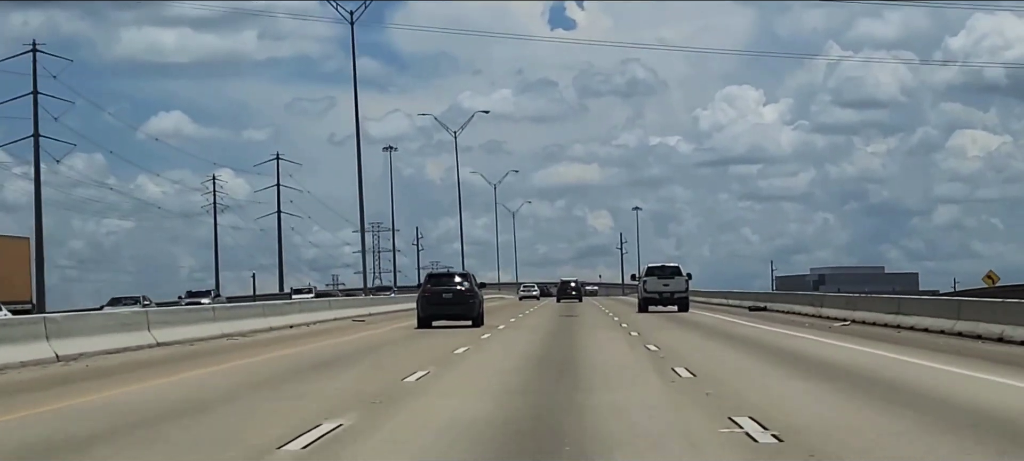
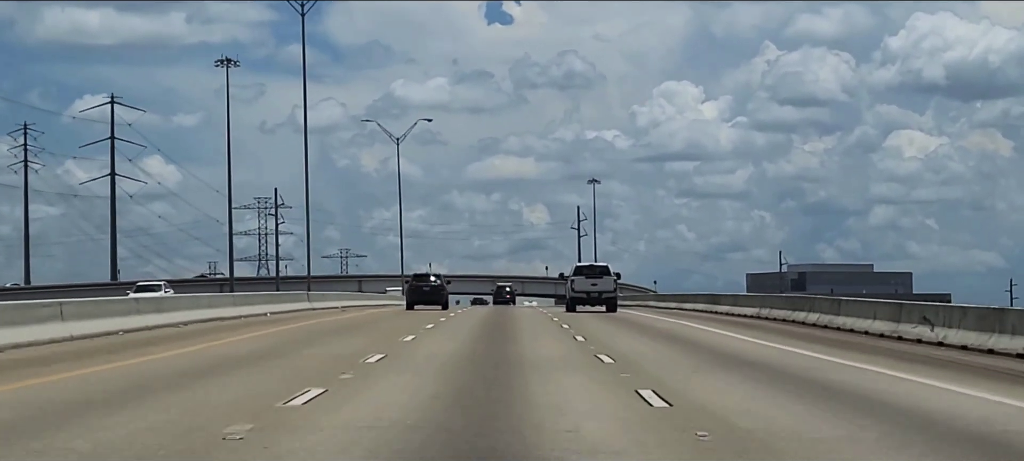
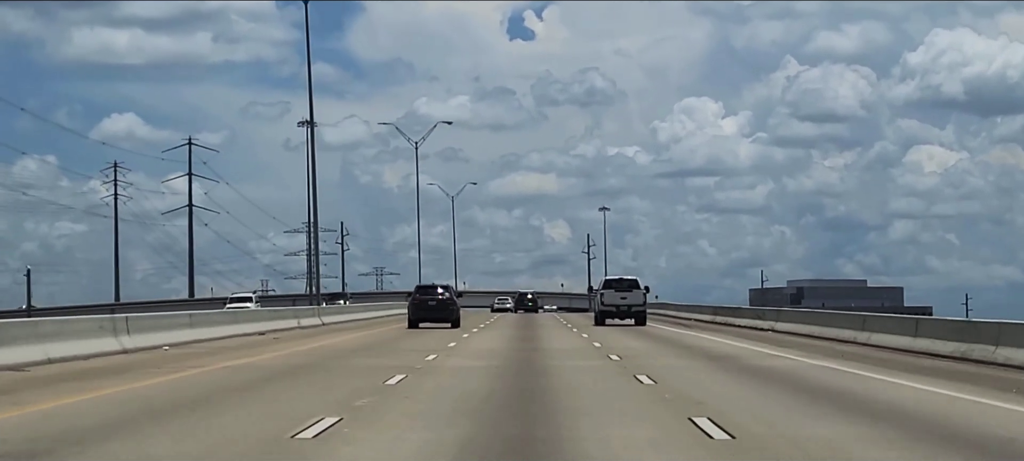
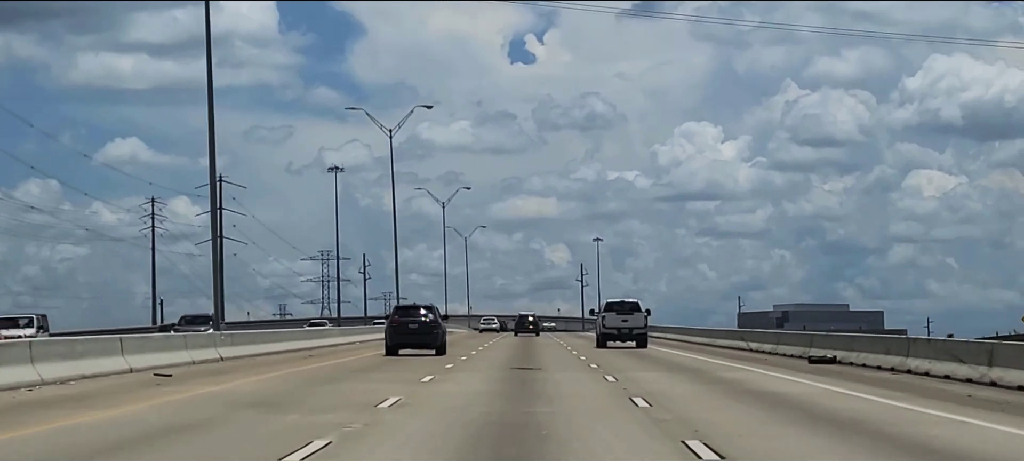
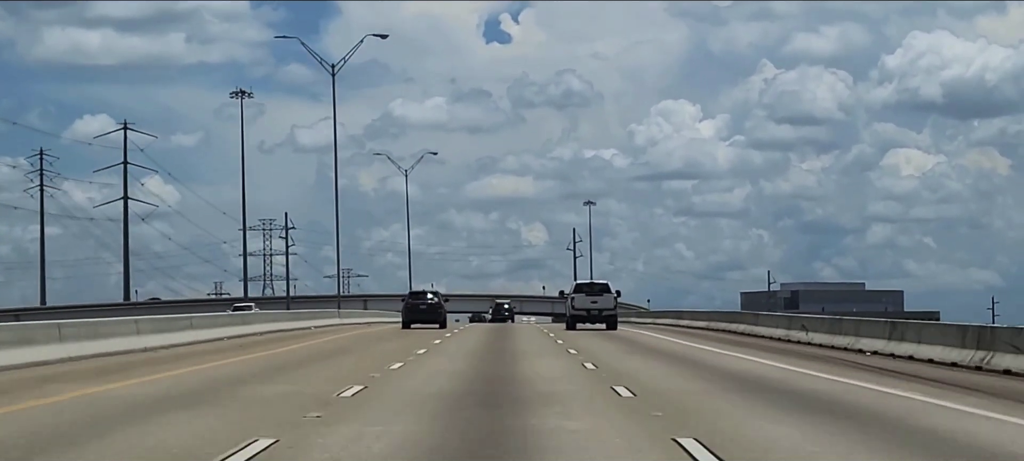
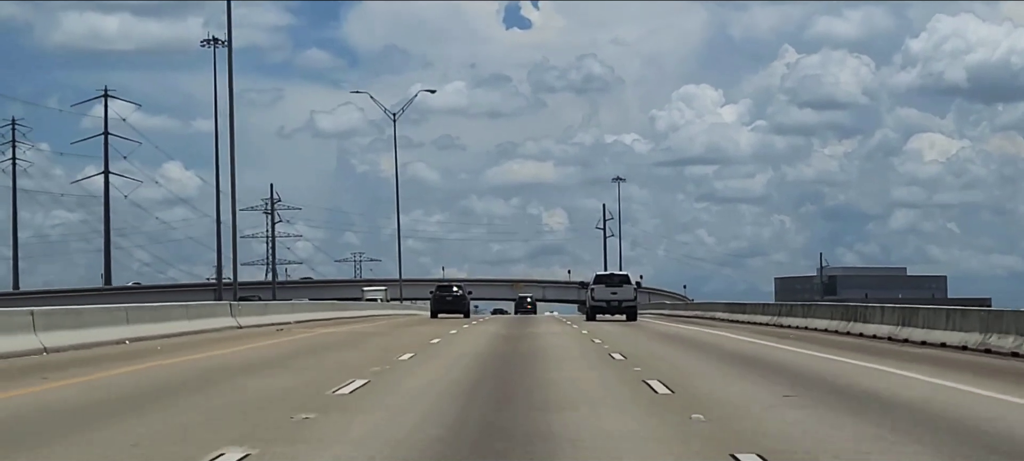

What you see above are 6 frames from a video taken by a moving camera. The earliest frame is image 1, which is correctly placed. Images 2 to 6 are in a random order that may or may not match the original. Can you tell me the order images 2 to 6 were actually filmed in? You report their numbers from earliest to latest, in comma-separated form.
4, 3, 5, 2, 6
